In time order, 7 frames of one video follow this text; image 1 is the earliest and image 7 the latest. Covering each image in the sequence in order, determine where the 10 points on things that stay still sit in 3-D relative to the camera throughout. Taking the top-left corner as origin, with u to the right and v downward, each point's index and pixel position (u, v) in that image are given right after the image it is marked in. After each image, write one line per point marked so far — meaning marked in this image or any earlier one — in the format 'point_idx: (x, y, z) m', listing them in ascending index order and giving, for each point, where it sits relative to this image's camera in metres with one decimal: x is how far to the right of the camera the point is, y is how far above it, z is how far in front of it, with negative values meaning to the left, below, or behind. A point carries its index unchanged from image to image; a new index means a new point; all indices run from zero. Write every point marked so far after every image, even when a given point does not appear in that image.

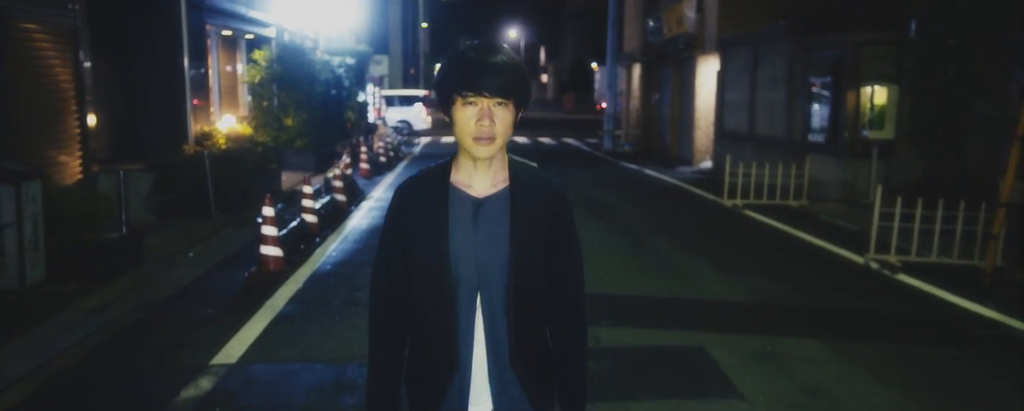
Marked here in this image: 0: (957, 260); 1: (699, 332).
0: (+5.5, -0.7, +8.8) m
1: (+1.8, -1.2, +6.3) m
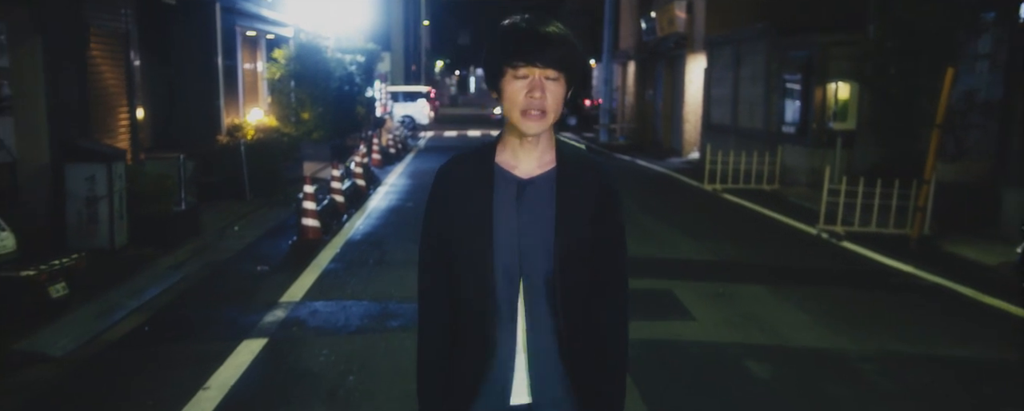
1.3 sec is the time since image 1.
0: (+5.6, -0.4, +10.4) m
1: (+1.8, -0.9, +7.9) m
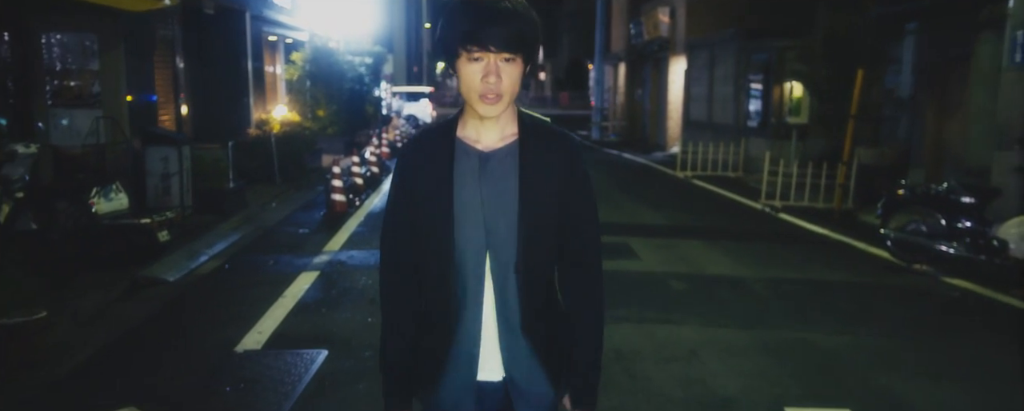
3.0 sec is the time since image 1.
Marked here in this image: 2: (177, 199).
0: (+5.5, 0.0, +12.5) m
1: (+1.7, -0.5, +10.0) m
2: (-5.3, +0.1, +11.1) m
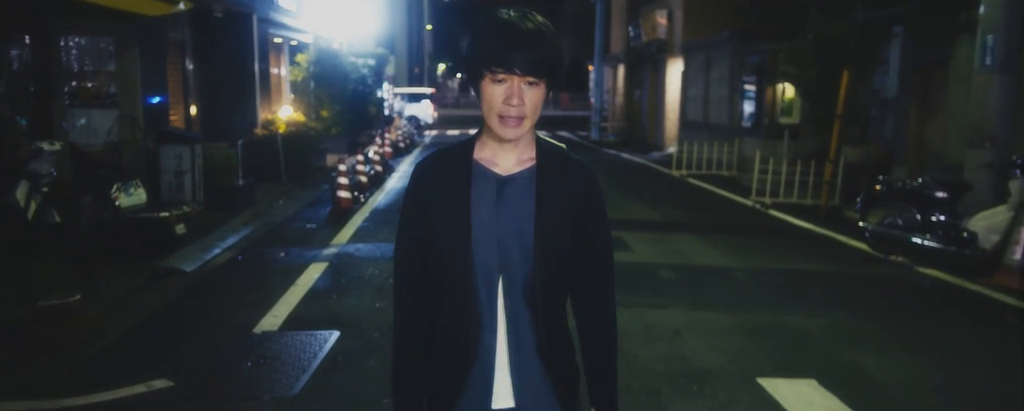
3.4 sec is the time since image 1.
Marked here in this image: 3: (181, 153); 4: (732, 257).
0: (+5.5, +0.1, +13.0) m
1: (+1.7, -0.4, +10.5) m
2: (-5.3, +0.2, +11.5) m
3: (-5.4, +0.9, +11.5) m
4: (+2.8, -0.7, +9.0) m
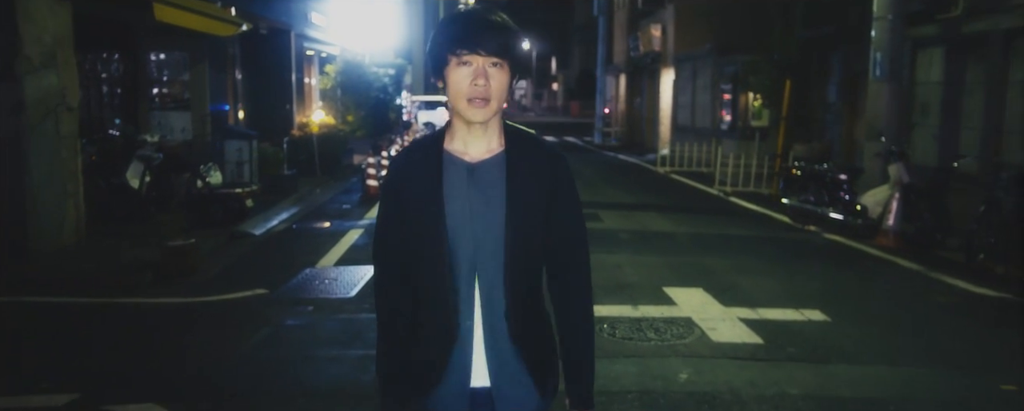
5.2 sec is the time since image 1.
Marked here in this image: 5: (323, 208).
0: (+5.5, +0.3, +15.4) m
1: (+1.6, -0.1, +12.9) m
2: (-5.3, +0.5, +14.2) m
3: (-5.4, +1.2, +14.1) m
4: (+2.8, -0.3, +11.4) m
5: (-3.8, 0.0, +14.2) m
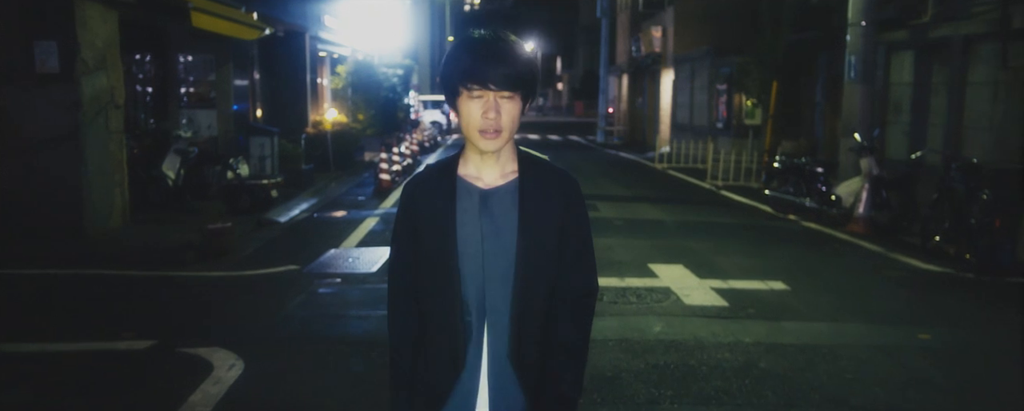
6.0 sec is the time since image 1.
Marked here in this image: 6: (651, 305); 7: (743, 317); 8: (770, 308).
0: (+5.6, +0.5, +16.3) m
1: (+1.7, +0.1, +13.9) m
2: (-5.3, +0.7, +15.2) m
3: (-5.4, +1.4, +15.1) m
4: (+2.8, -0.2, +12.4) m
5: (-3.8, +0.1, +15.2) m
6: (+1.3, -1.0, +6.7) m
7: (+2.1, -1.0, +6.4) m
8: (+2.5, -1.0, +6.7) m
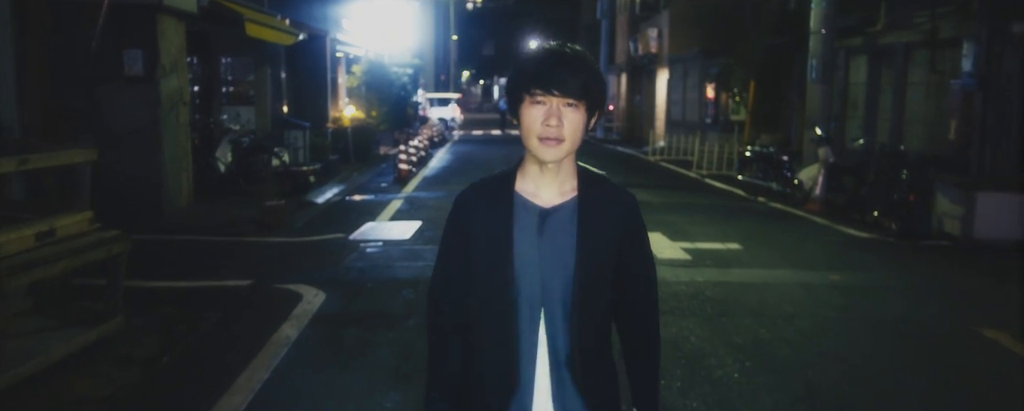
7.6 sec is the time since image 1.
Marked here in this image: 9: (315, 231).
0: (+5.7, +0.8, +18.2) m
1: (+1.8, +0.4, +15.8) m
2: (-5.1, +1.0, +17.1) m
3: (-5.2, +1.7, +17.0) m
4: (+3.0, +0.2, +14.3) m
5: (-3.6, +0.5, +17.1) m
6: (+1.5, -0.7, +8.6) m
7: (+2.2, -0.7, +8.3) m
8: (+2.6, -0.7, +8.6) m
9: (-3.2, -0.5, +11.3) m
